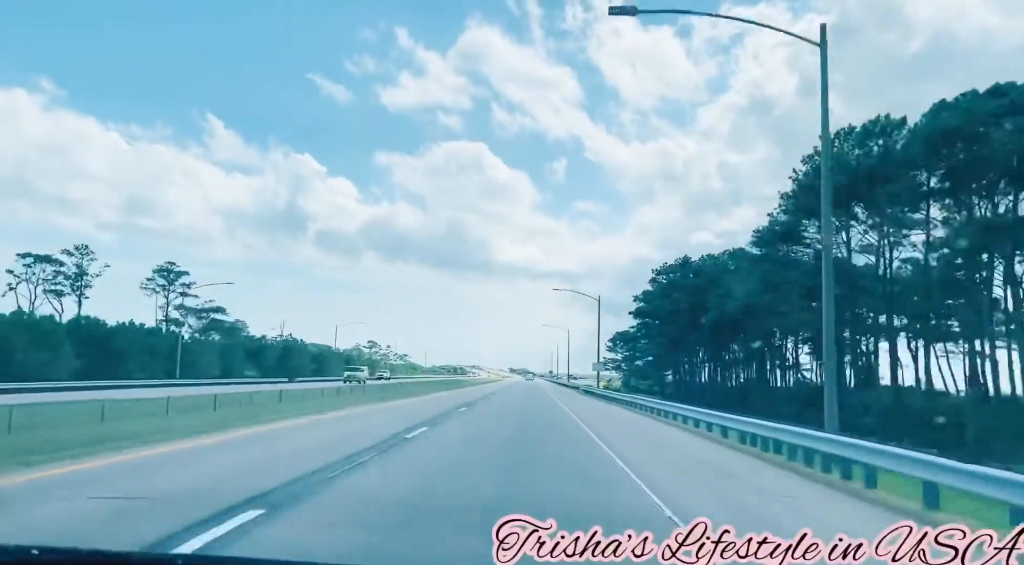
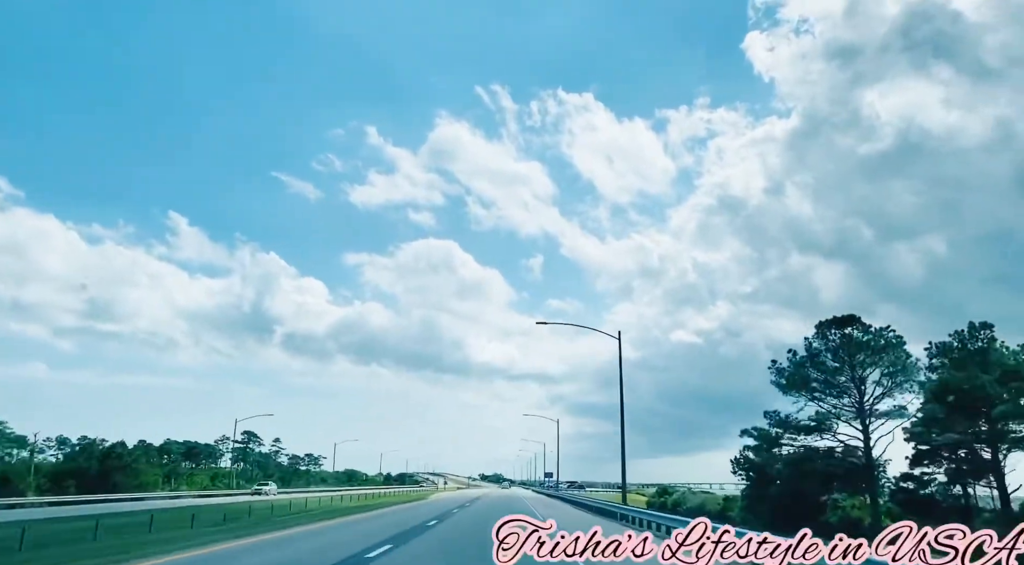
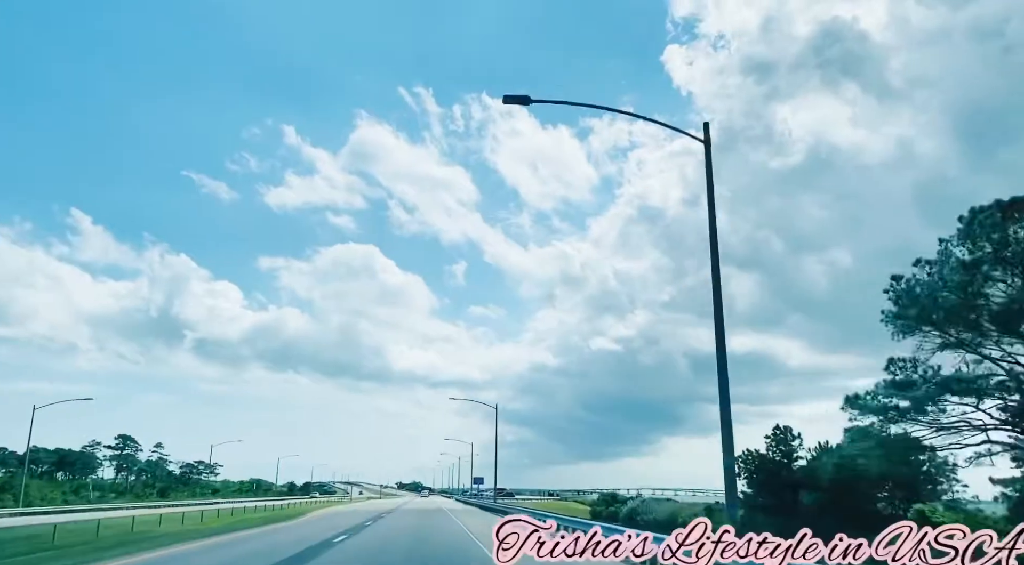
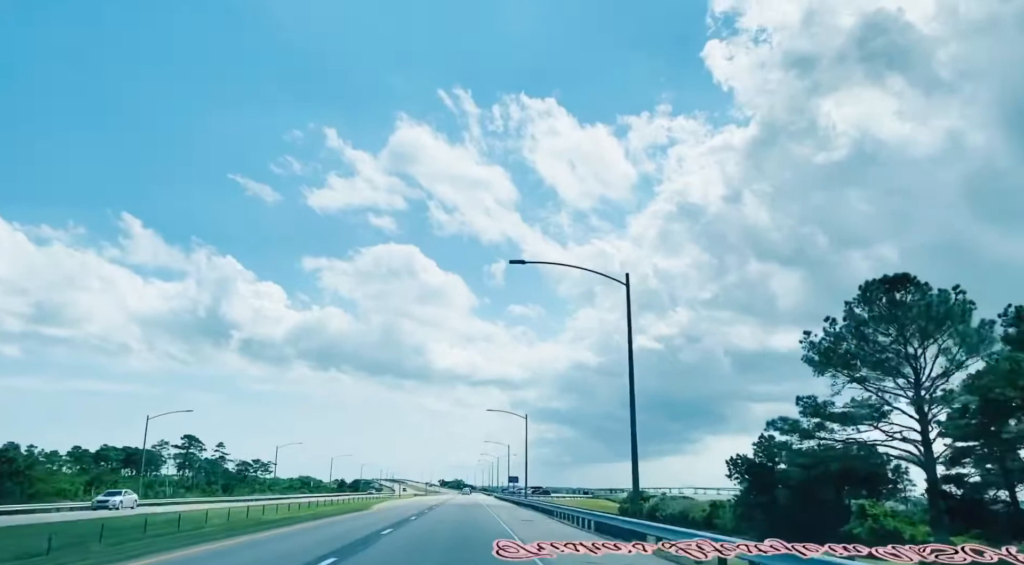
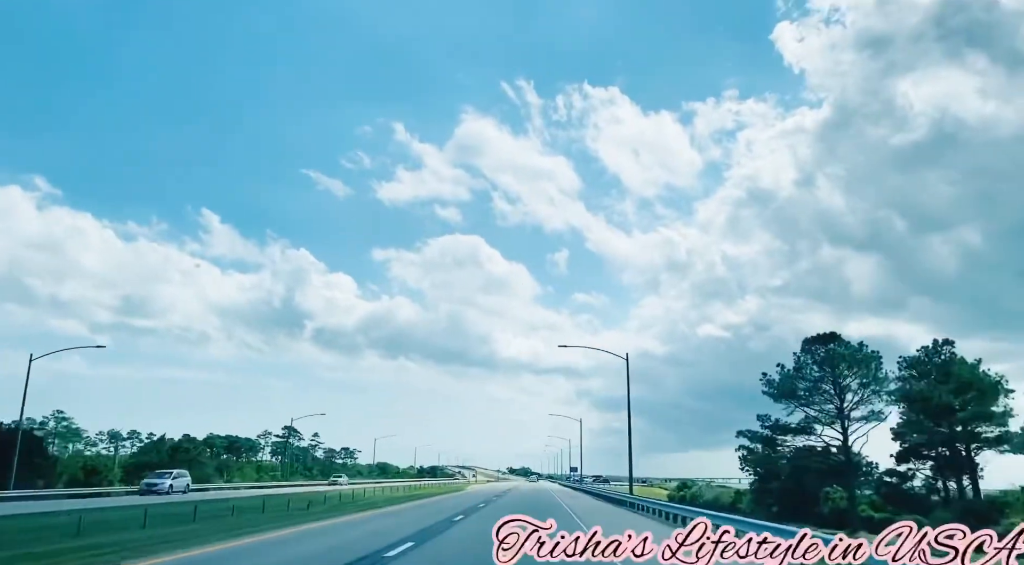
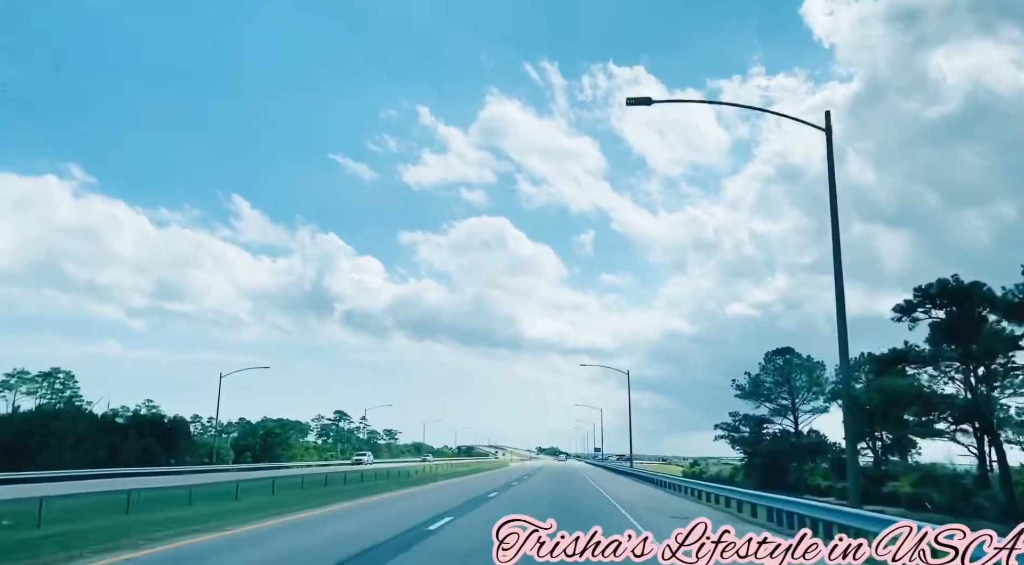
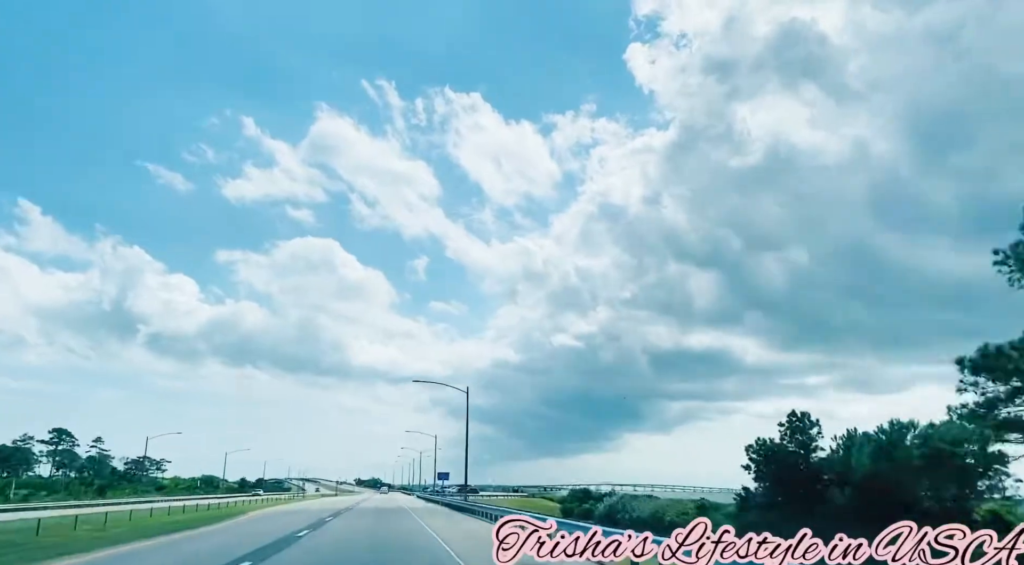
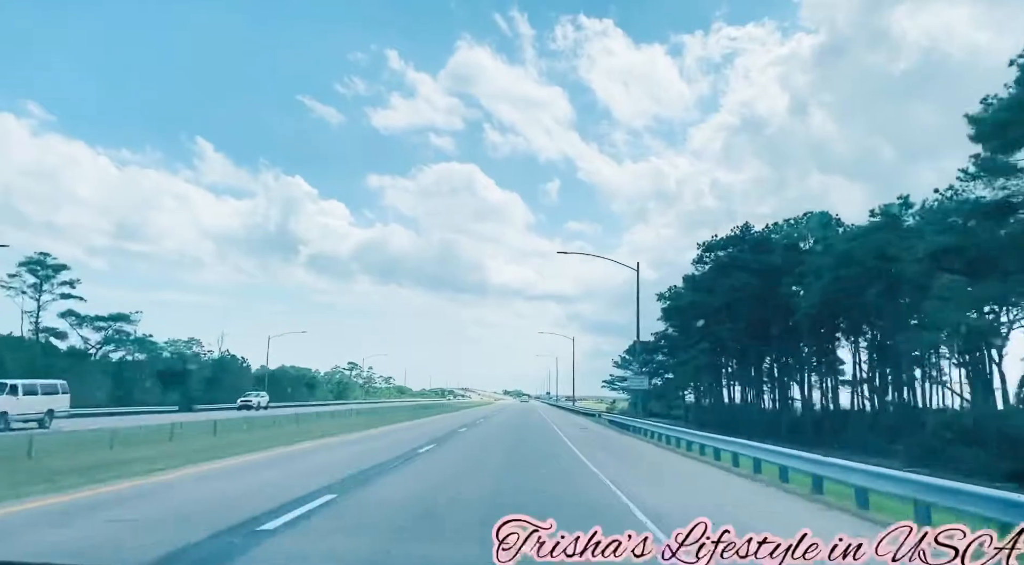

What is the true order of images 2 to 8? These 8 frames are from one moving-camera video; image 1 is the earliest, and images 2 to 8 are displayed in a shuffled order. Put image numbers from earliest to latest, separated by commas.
8, 6, 5, 2, 4, 3, 7
